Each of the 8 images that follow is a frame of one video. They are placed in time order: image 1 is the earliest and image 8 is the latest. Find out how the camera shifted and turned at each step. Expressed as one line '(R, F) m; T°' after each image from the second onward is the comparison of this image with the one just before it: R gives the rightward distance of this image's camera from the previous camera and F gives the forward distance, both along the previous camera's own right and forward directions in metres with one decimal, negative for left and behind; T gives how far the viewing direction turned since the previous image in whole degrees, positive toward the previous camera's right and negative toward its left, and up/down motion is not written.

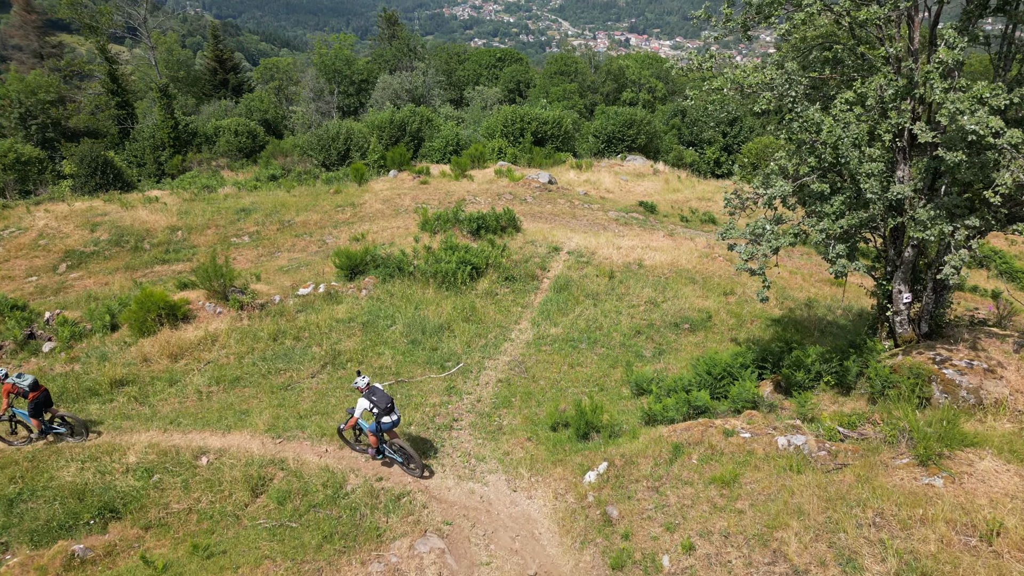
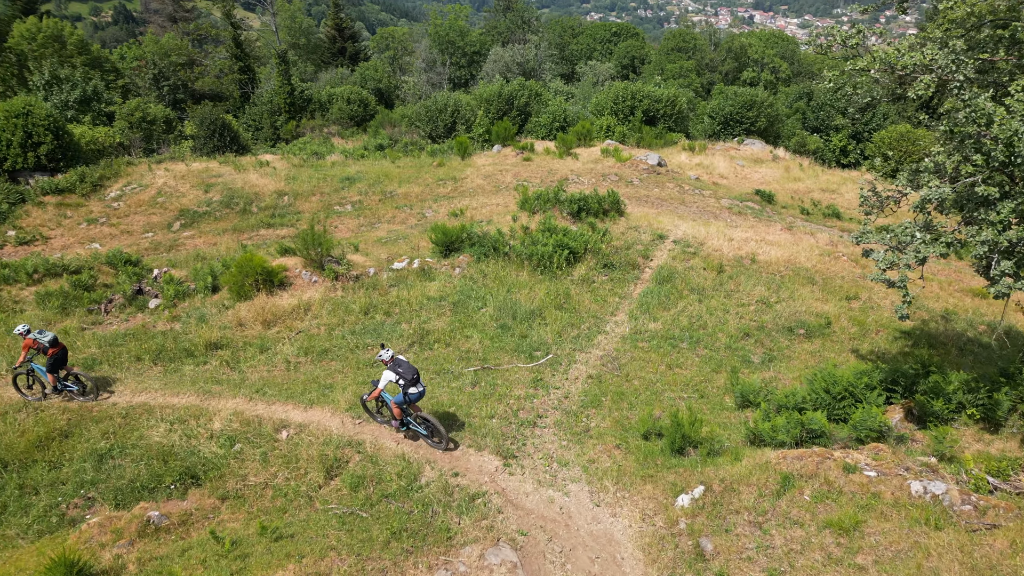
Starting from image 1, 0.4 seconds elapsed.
(0.0, +0.6) m; -8°
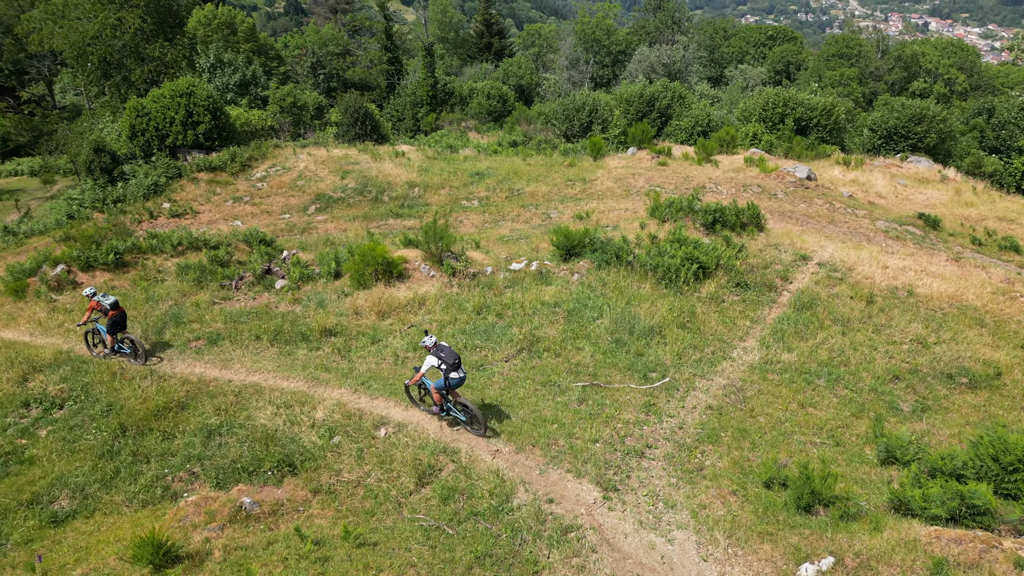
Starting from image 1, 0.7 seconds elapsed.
(+0.1, +0.6) m; -10°
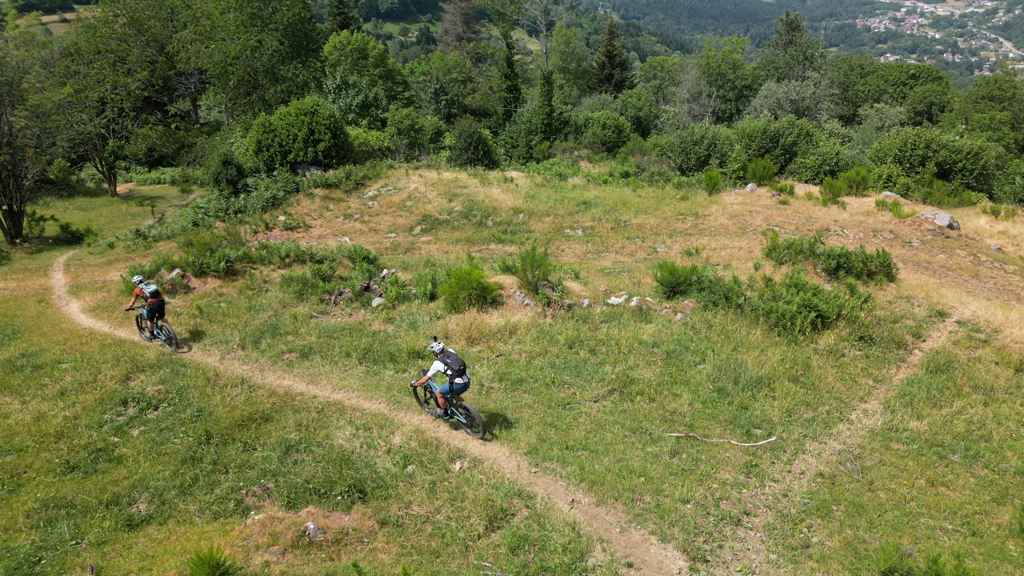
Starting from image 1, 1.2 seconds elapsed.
(+0.1, +0.5) m; -8°
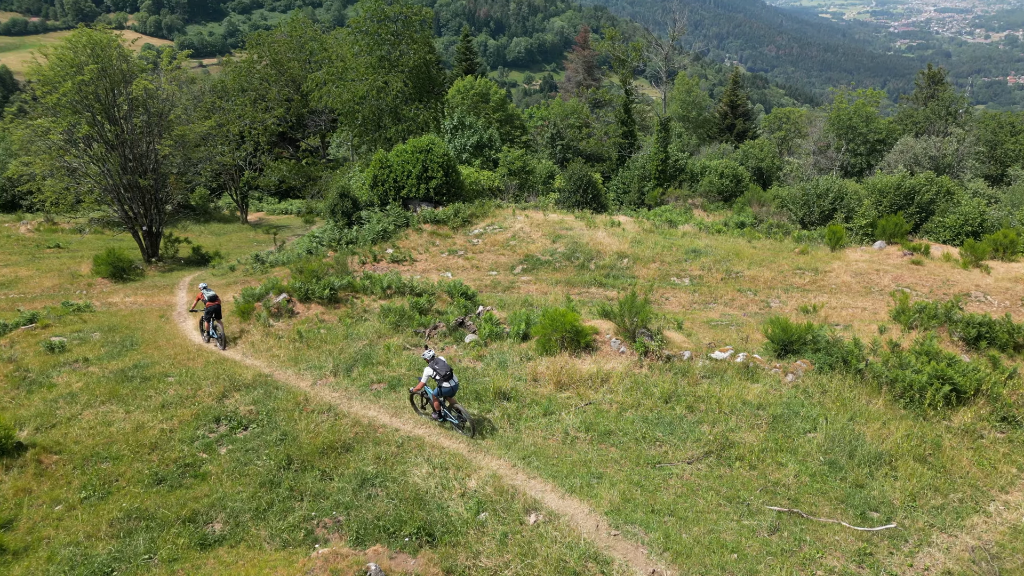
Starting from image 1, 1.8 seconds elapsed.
(+0.2, +0.4) m; -9°
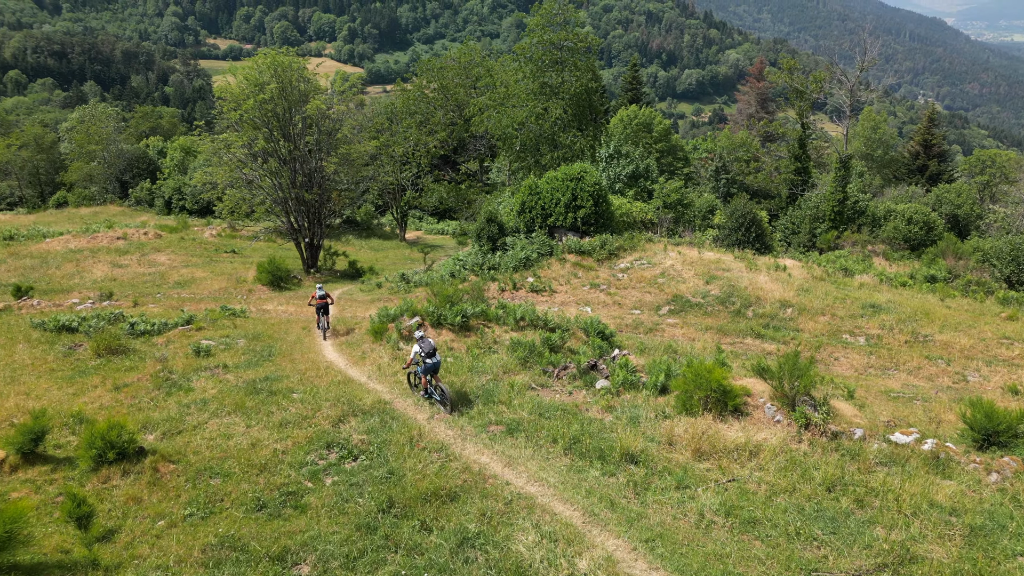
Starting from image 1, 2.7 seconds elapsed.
(+0.1, +1.0) m; -12°
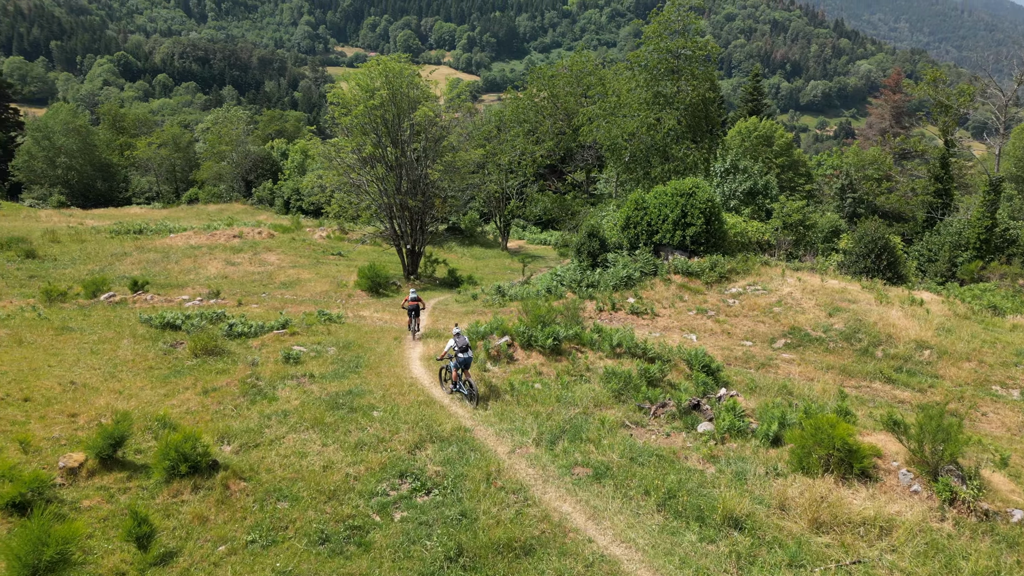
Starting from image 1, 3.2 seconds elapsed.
(+0.1, +0.9) m; -8°
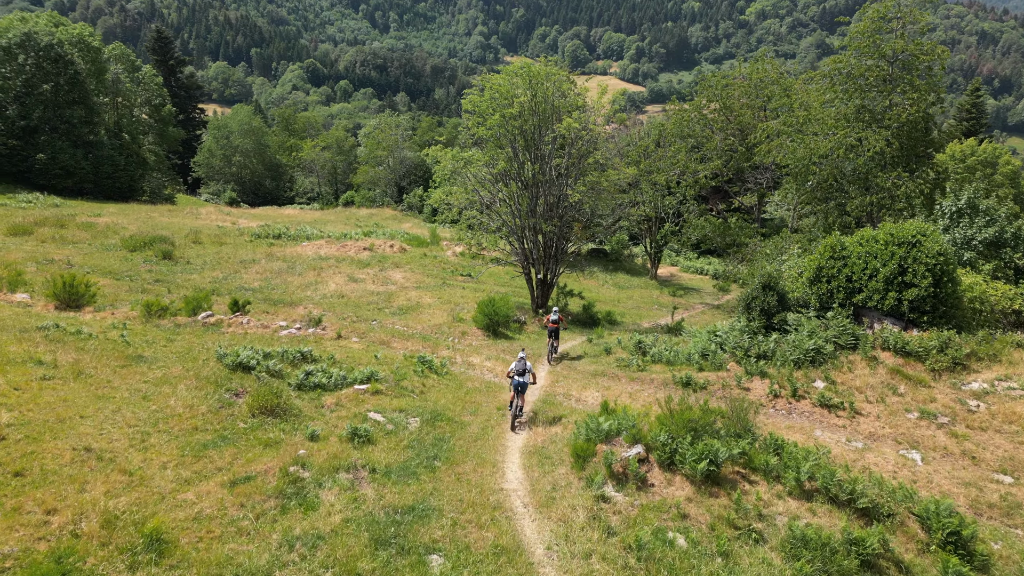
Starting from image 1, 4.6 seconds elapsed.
(+0.1, +3.8) m; -12°
